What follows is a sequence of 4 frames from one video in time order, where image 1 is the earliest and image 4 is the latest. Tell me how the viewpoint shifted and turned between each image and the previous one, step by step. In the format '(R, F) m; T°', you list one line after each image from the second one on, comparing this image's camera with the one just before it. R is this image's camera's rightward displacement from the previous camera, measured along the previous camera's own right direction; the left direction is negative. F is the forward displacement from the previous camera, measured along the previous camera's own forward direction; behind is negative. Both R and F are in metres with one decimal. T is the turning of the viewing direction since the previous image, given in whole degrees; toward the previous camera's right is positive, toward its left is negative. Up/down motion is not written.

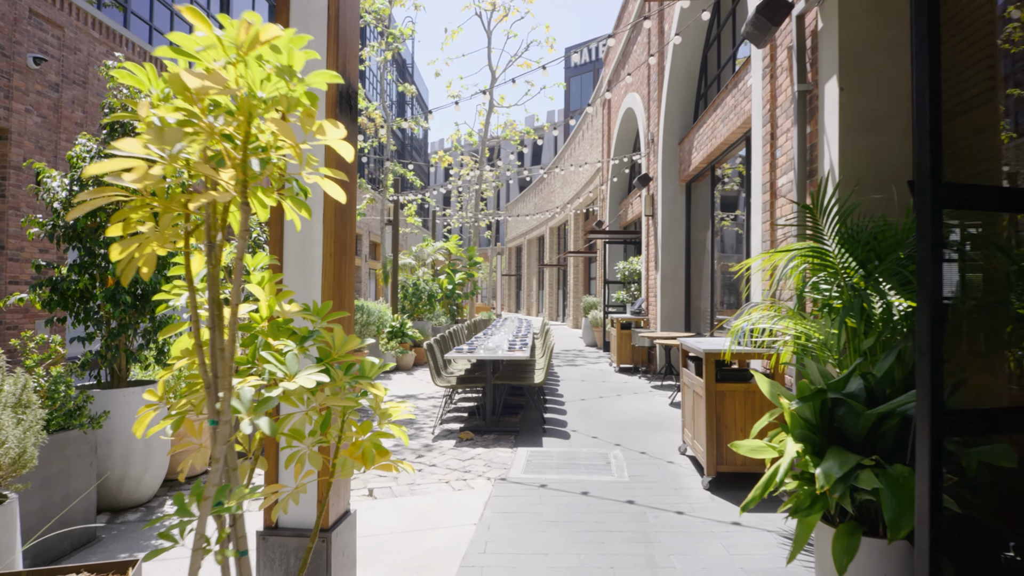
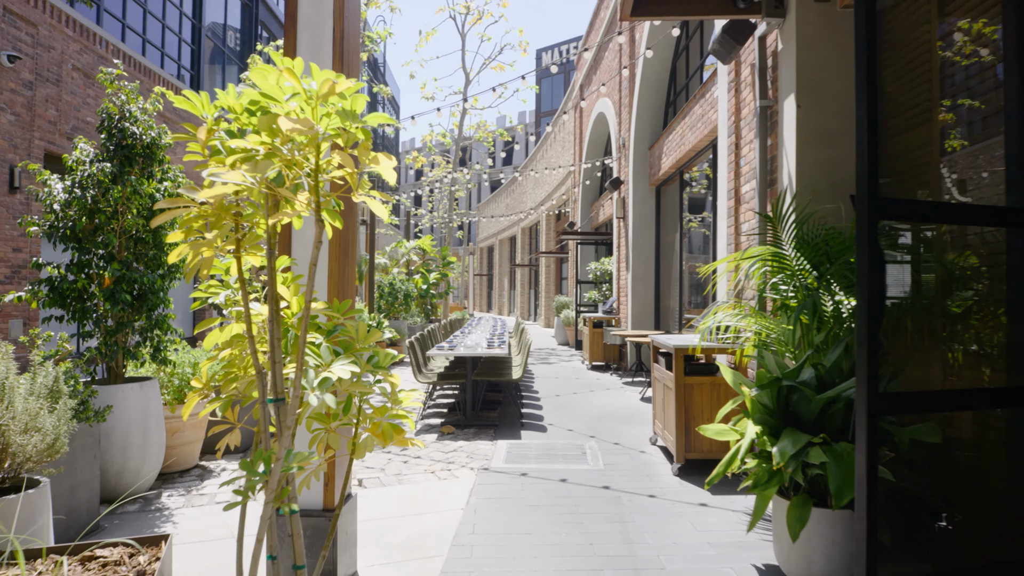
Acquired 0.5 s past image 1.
(-0.1, -0.2) m; +3°
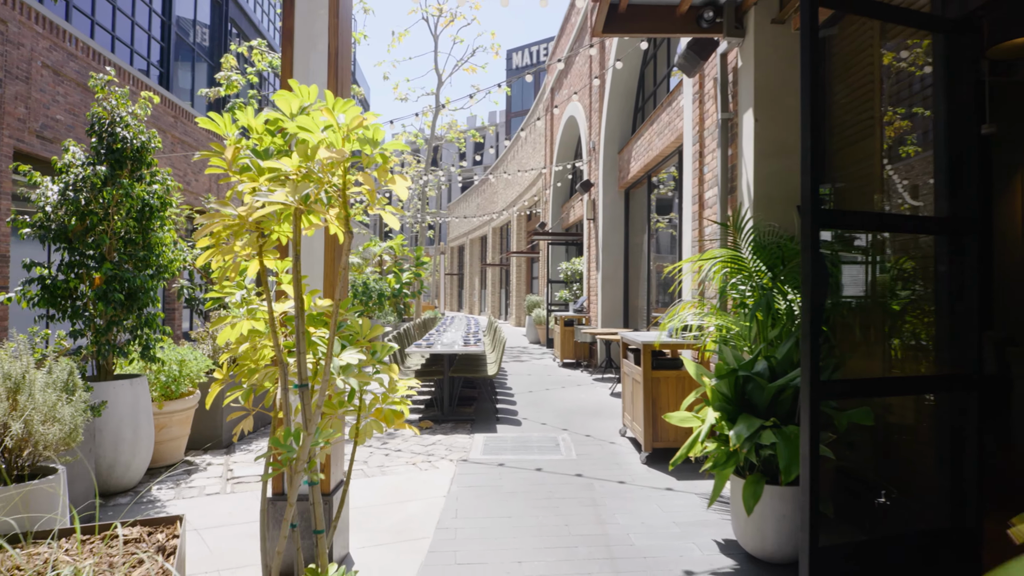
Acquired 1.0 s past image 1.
(-0.1, -0.2) m; +3°
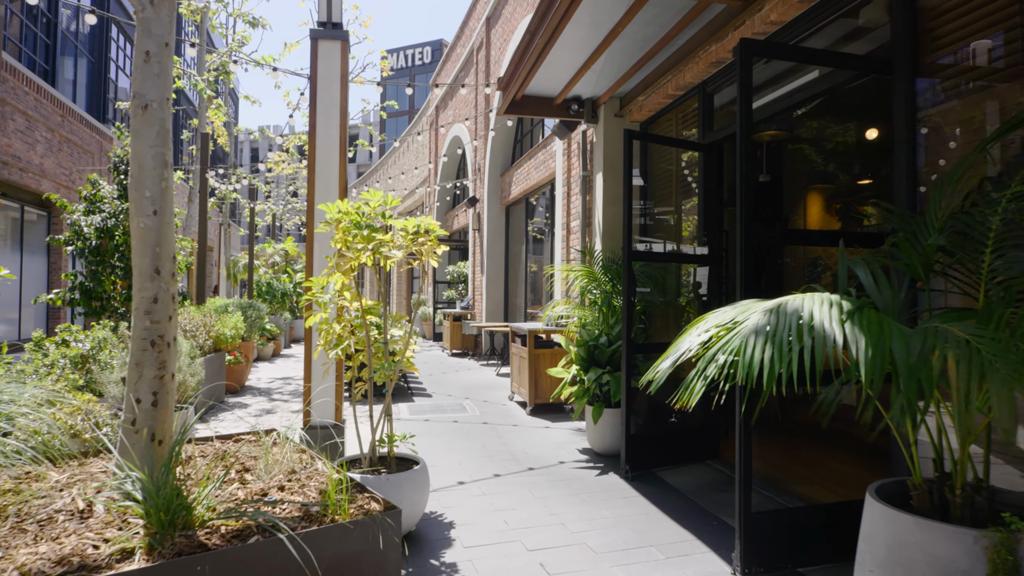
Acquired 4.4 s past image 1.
(-0.5, -1.6) m; +12°
